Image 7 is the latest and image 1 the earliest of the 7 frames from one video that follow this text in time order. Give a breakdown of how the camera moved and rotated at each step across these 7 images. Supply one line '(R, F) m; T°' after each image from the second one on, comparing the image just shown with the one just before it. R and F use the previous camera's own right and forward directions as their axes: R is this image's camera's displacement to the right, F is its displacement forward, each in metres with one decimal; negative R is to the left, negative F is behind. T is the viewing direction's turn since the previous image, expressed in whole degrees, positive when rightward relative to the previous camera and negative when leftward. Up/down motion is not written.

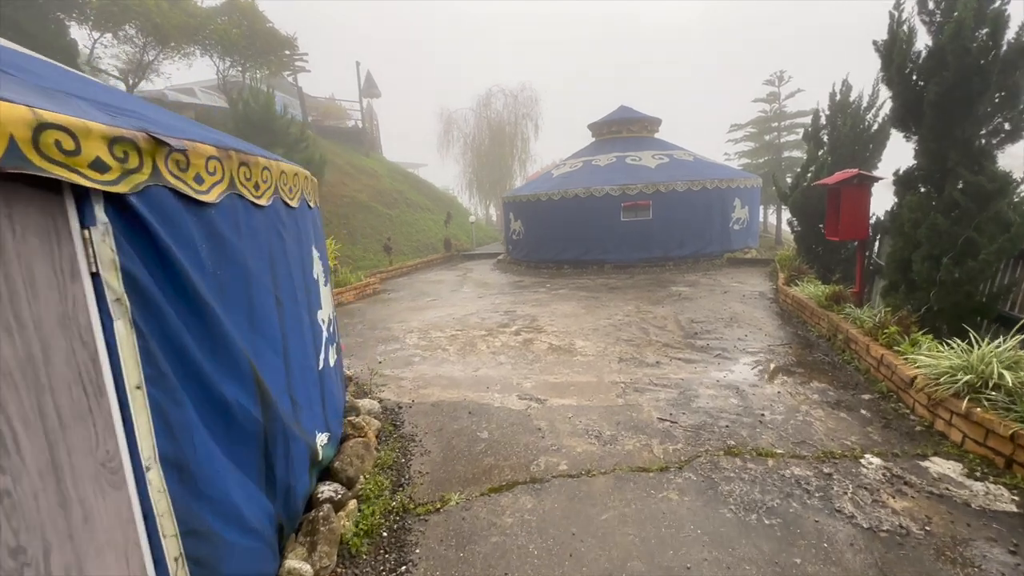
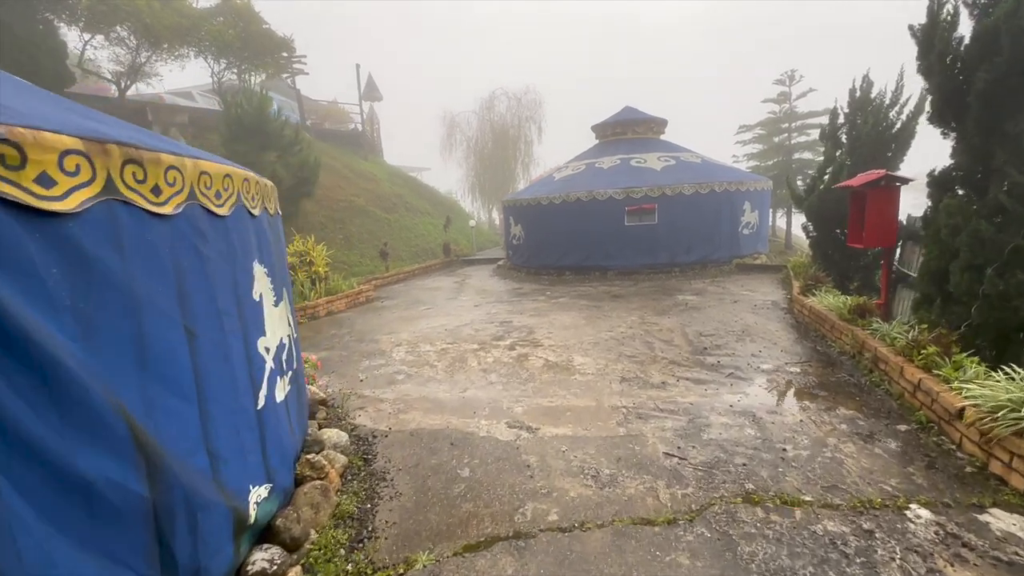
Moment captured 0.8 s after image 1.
(+0.1, +0.4) m; -1°
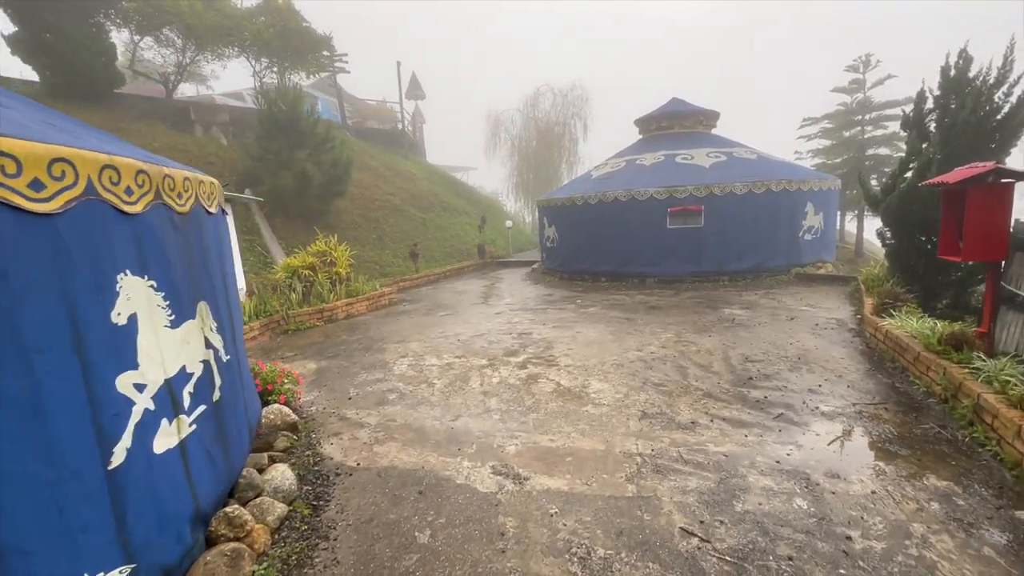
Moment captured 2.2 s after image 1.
(+0.4, +0.6) m; -6°
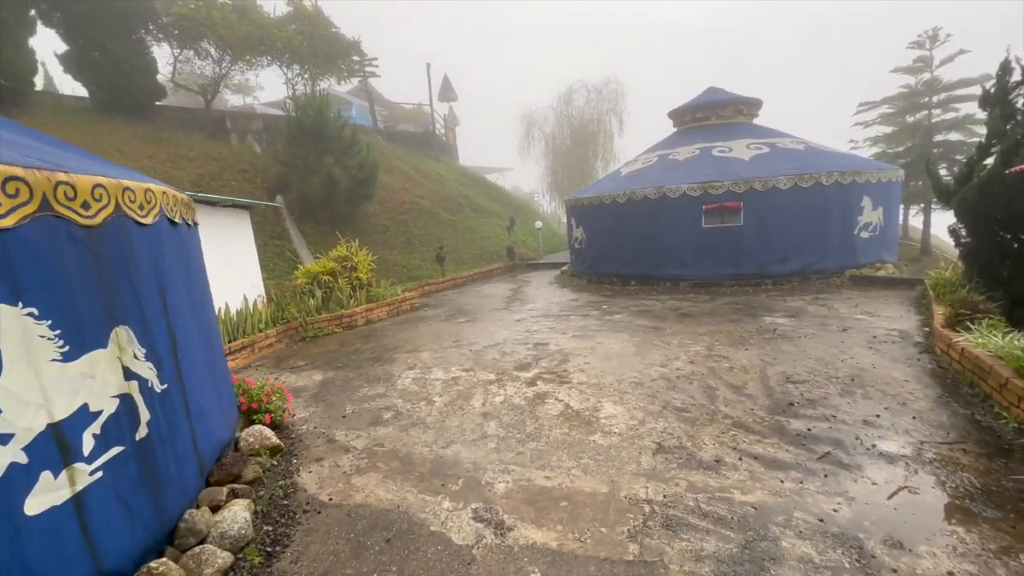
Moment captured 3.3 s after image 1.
(+0.3, +0.4) m; -5°
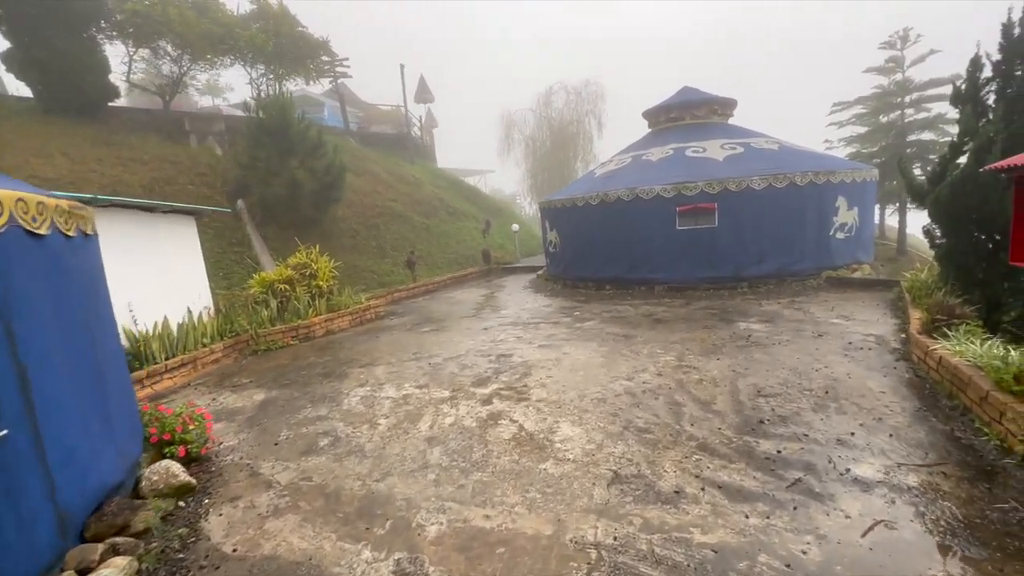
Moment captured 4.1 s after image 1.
(+0.3, +0.3) m; +2°
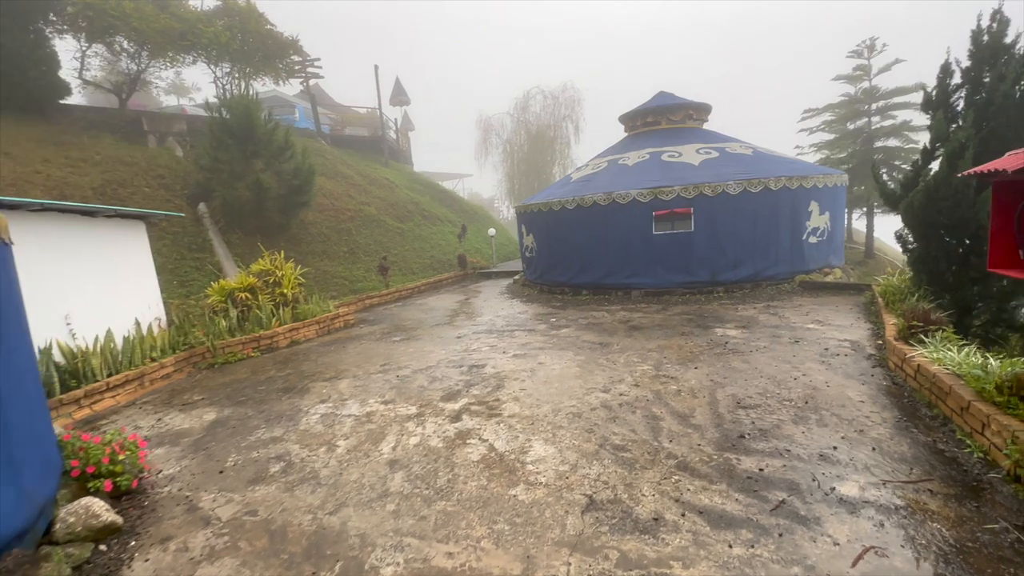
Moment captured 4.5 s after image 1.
(+0.1, +0.2) m; +3°
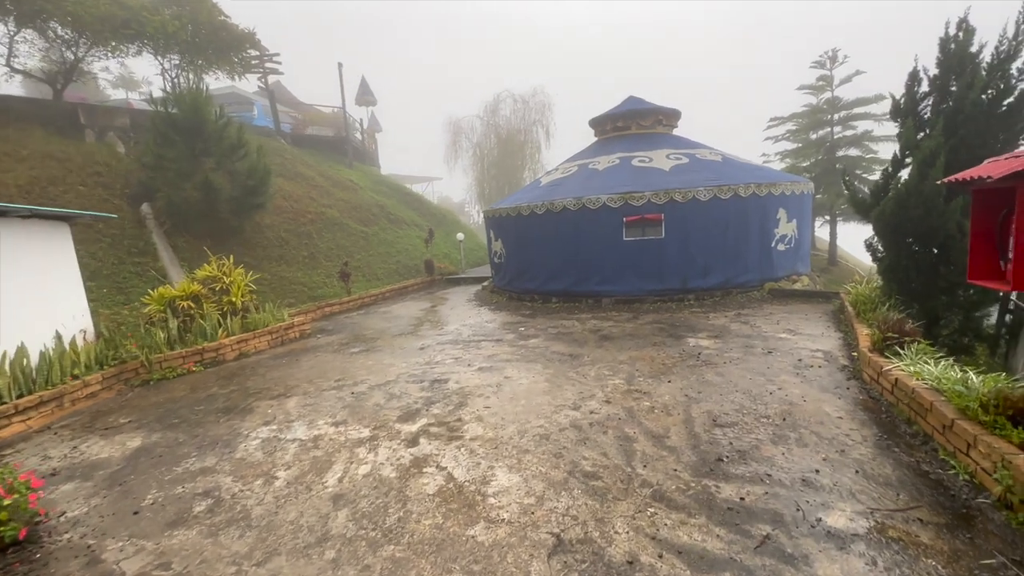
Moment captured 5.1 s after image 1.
(+0.1, +0.3) m; +4°
